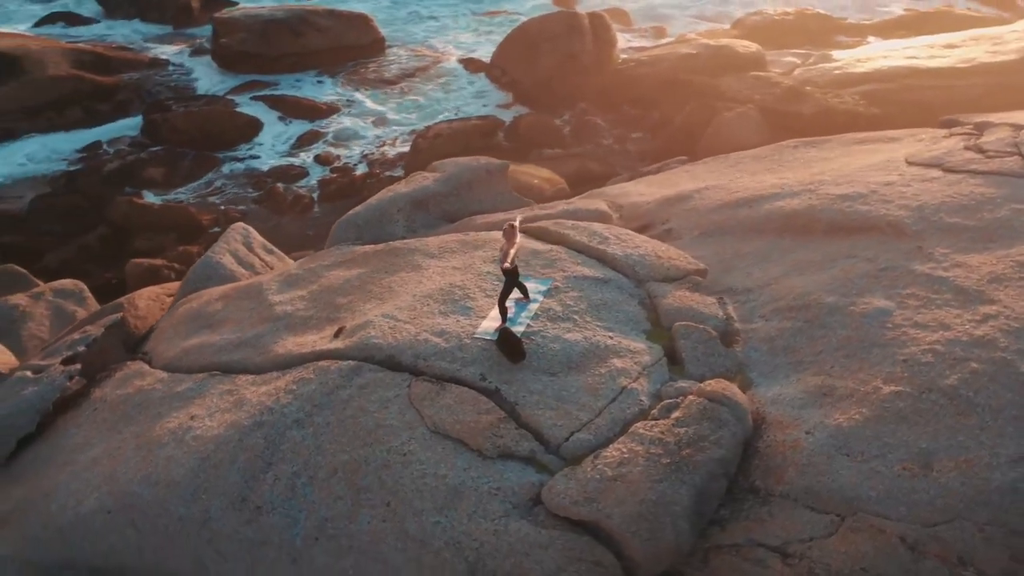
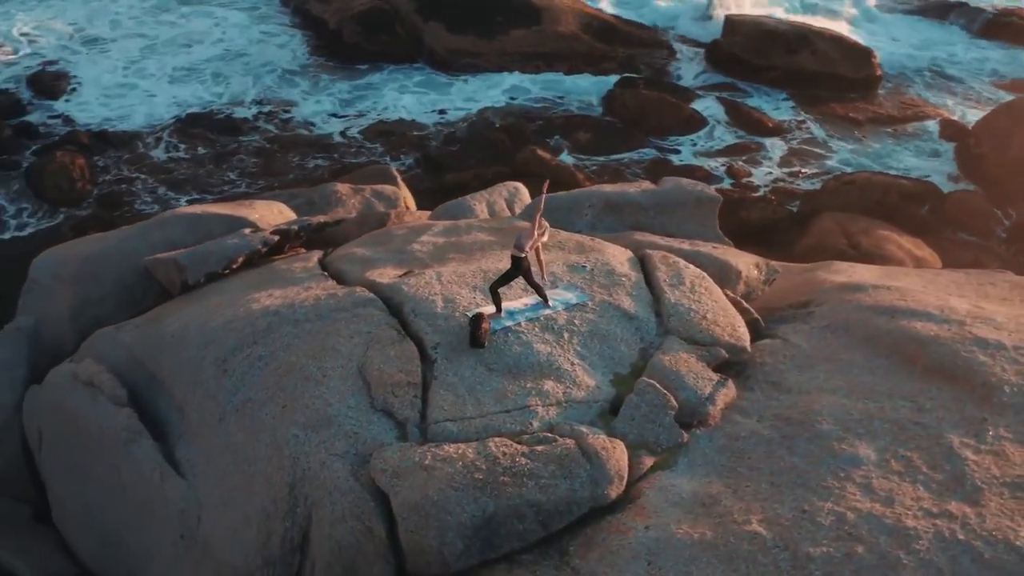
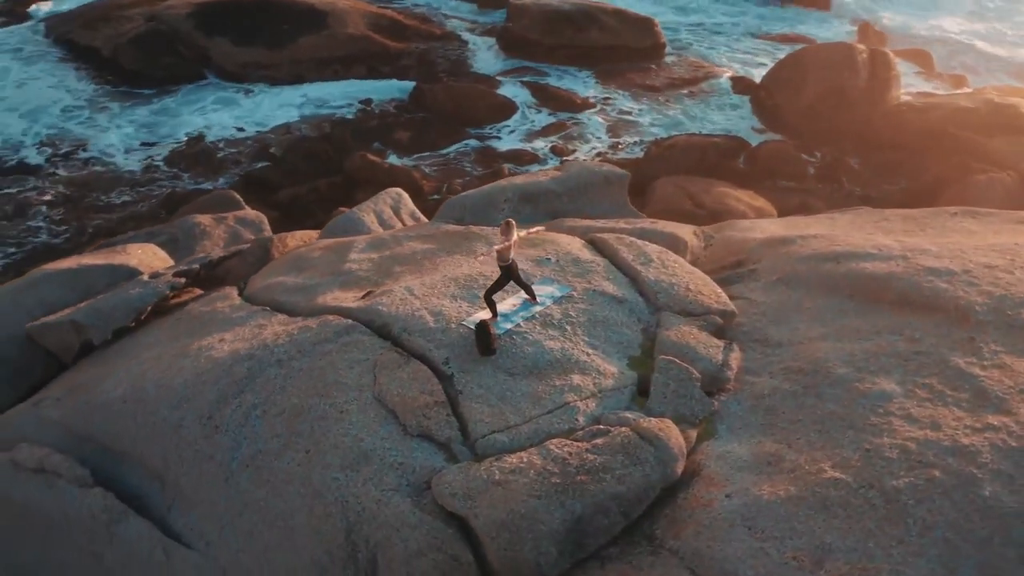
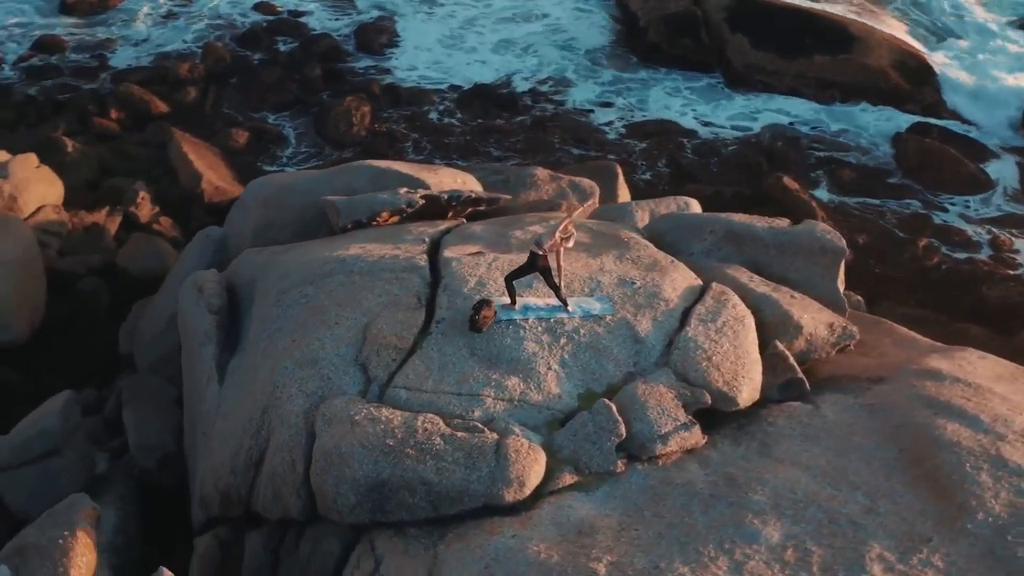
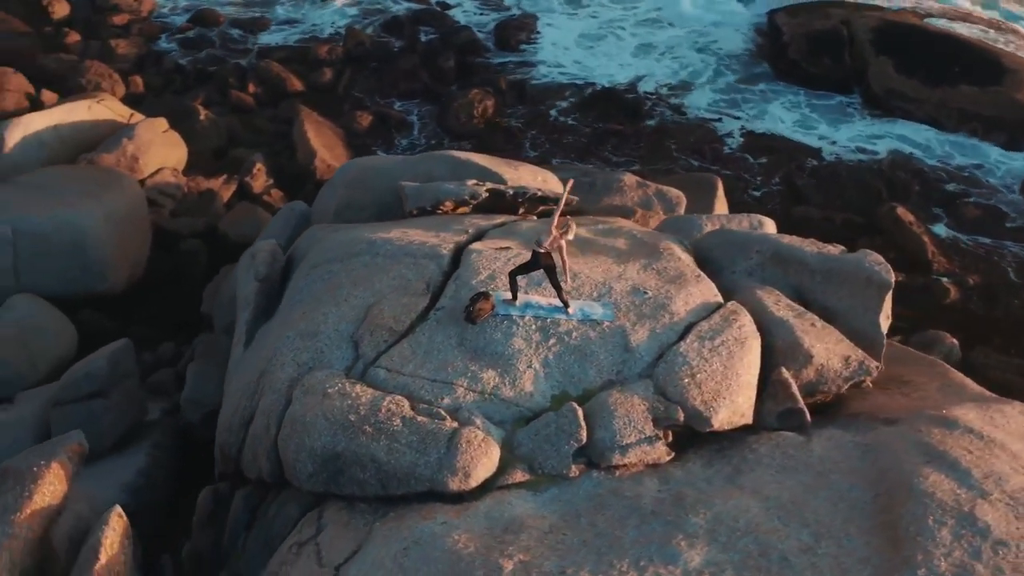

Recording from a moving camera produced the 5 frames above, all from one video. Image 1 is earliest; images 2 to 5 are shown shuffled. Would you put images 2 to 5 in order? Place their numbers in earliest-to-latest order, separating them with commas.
3, 2, 4, 5
